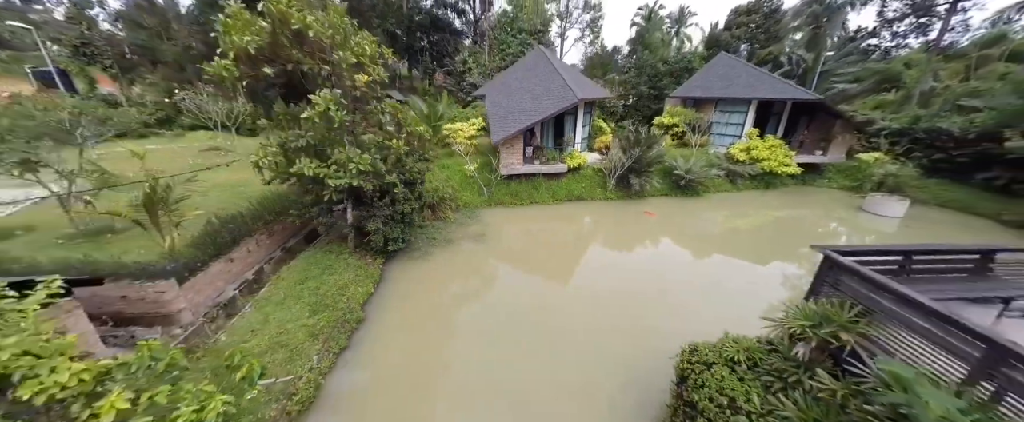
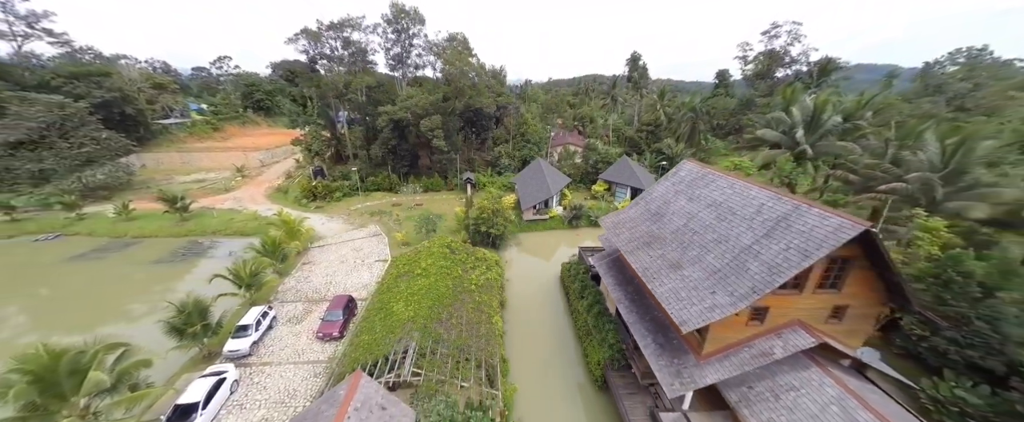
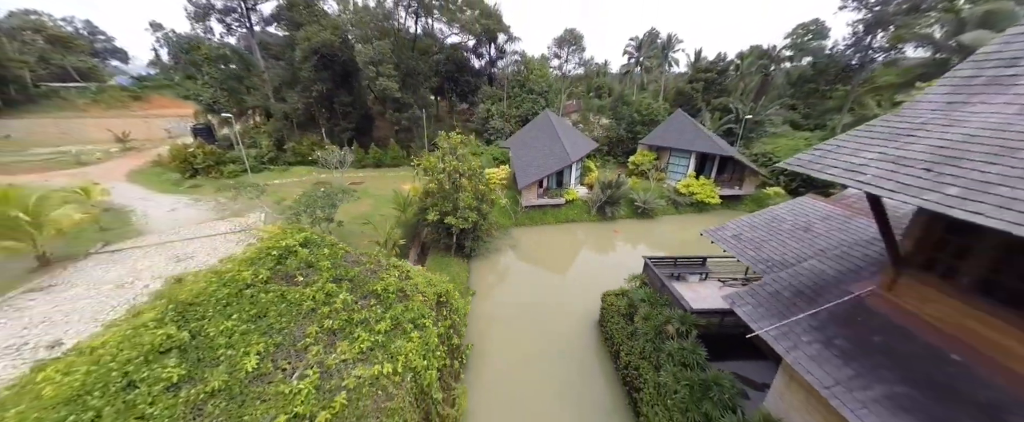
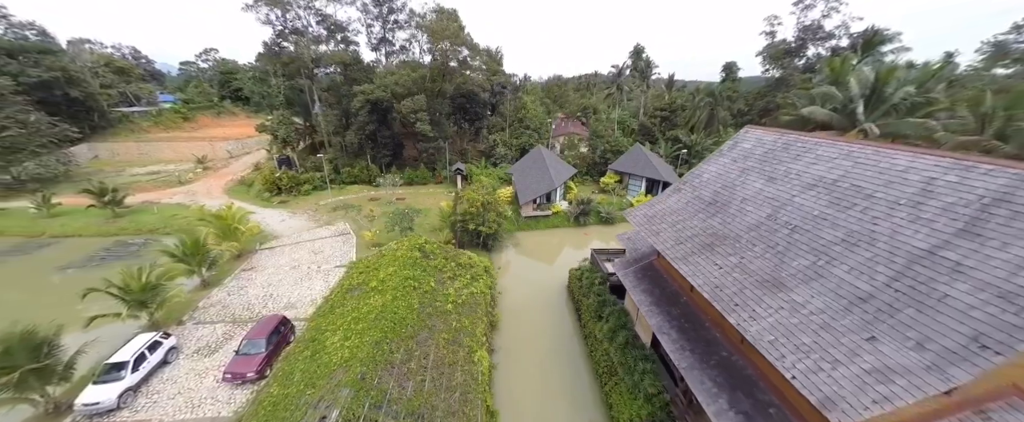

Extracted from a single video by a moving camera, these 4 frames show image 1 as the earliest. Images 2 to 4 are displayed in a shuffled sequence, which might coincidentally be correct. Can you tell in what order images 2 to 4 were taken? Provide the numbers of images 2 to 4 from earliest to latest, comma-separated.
3, 4, 2
